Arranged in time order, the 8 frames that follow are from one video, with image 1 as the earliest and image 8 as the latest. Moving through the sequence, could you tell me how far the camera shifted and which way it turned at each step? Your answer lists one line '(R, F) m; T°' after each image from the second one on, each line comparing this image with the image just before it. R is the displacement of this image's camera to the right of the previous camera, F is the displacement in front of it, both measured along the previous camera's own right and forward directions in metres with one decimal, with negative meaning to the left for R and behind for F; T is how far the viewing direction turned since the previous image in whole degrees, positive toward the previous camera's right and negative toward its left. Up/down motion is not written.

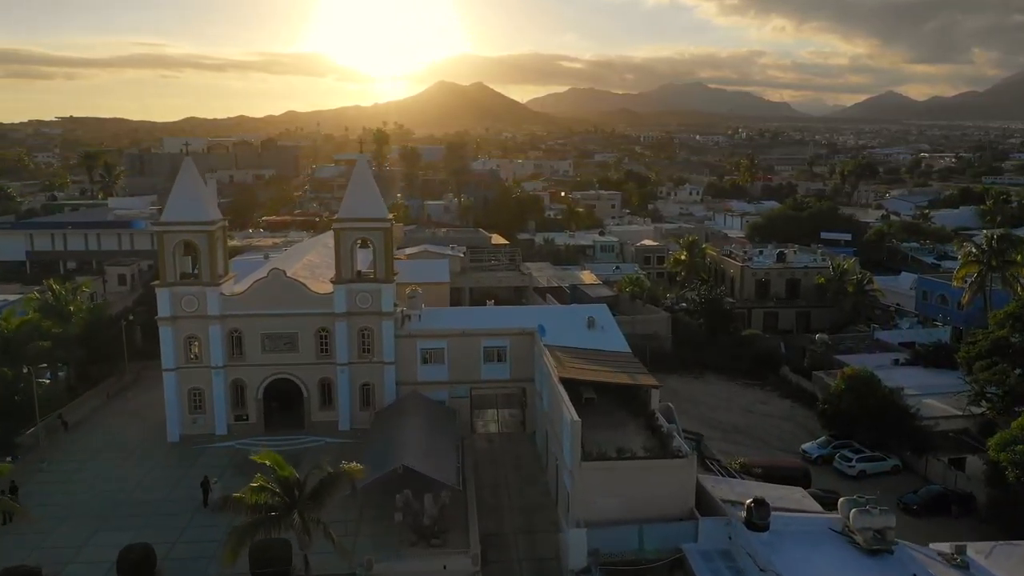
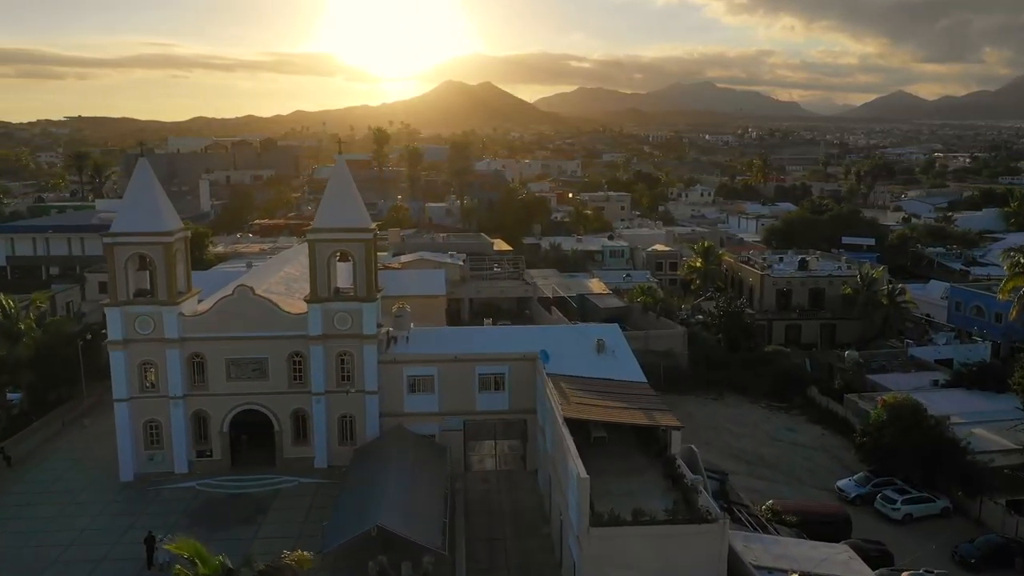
(+0.2, +3.8) m; 0°
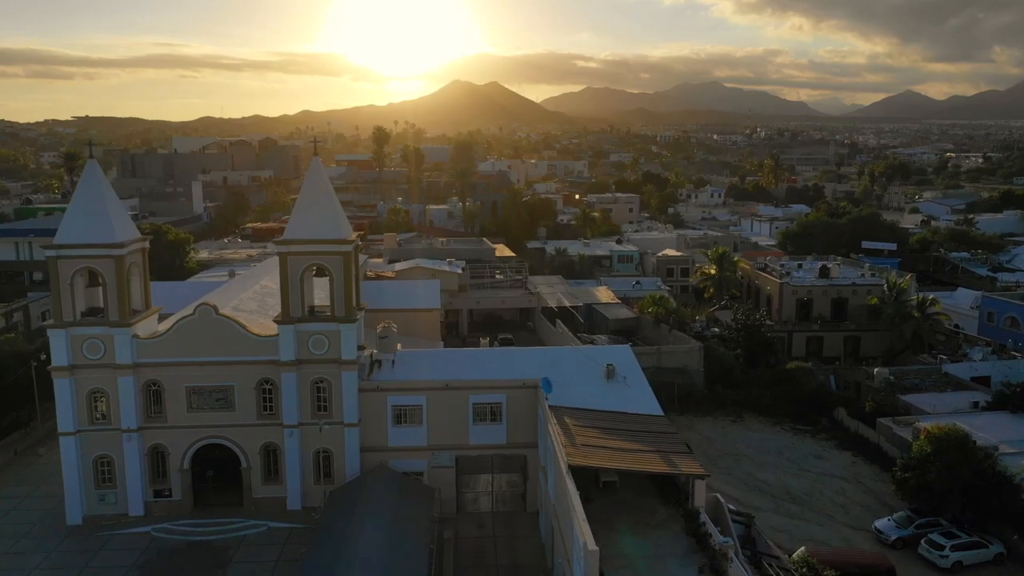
(+0.2, +3.2) m; 0°
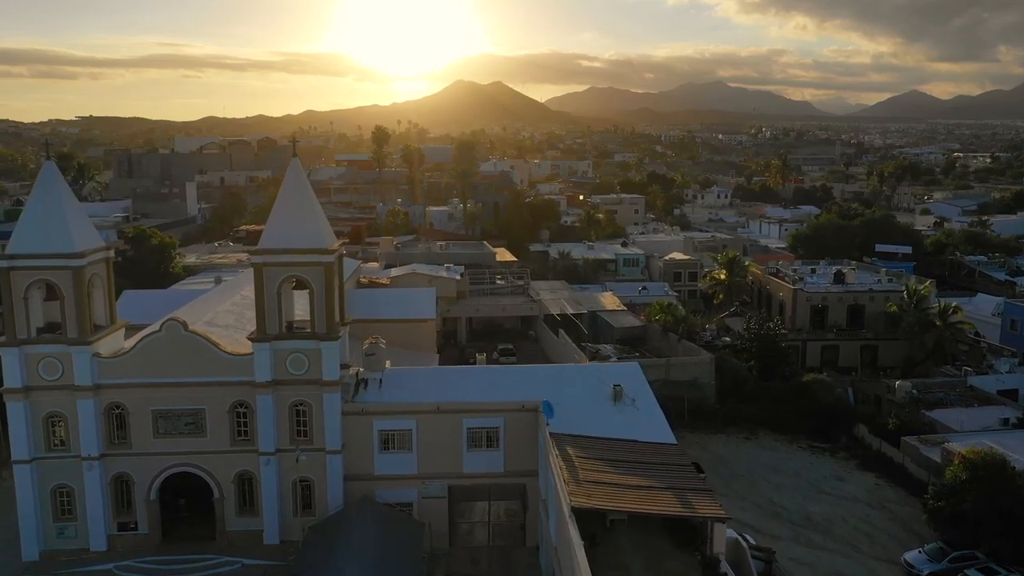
(+0.1, +2.2) m; 0°
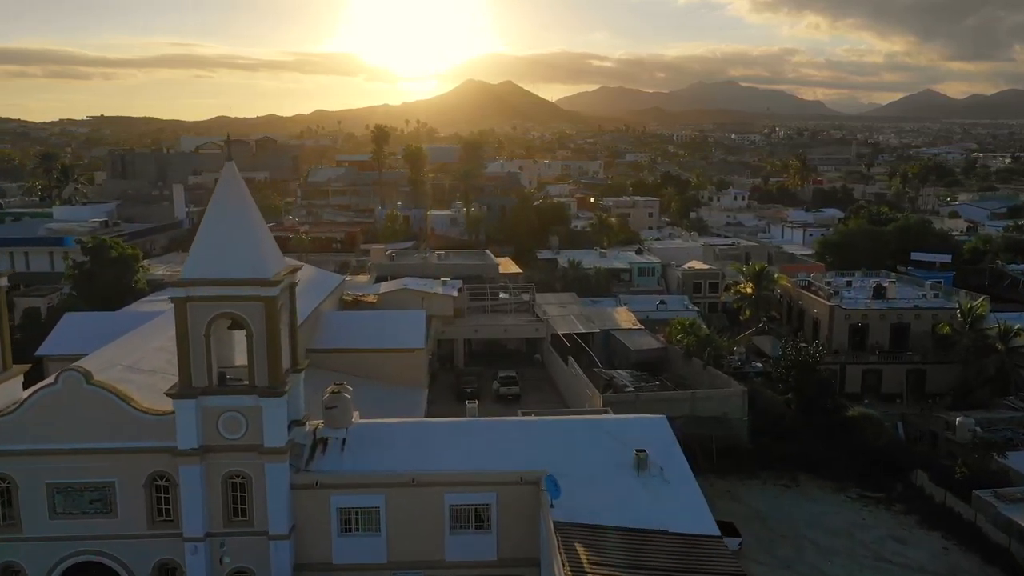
(+0.2, +4.9) m; 0°
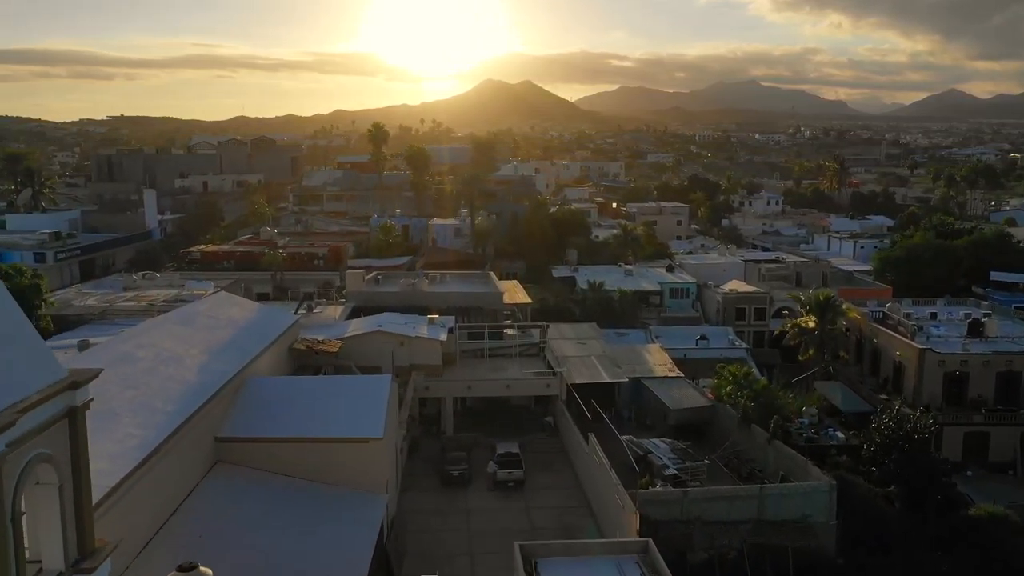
(+0.3, +8.8) m; -1°
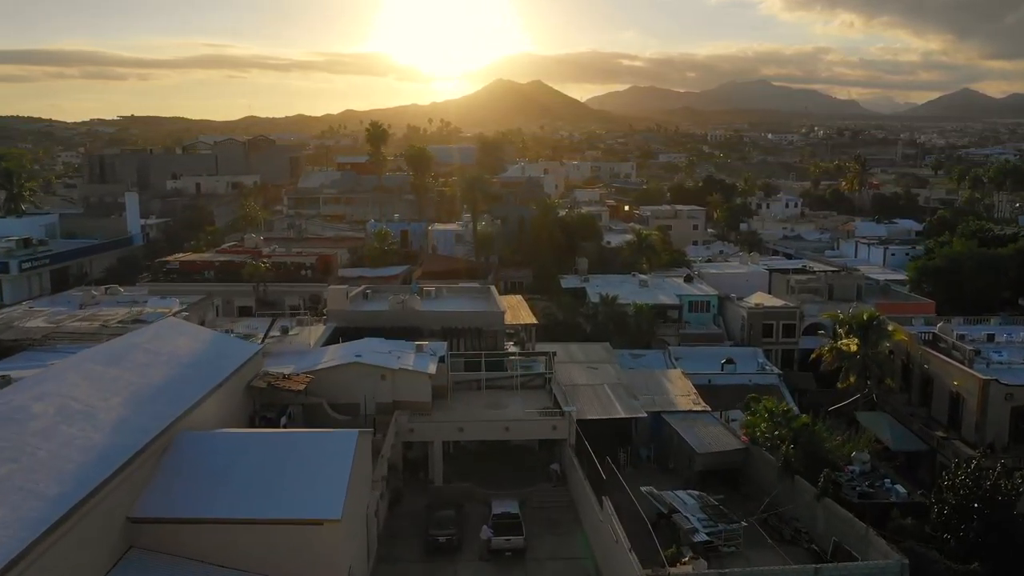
(+0.2, +4.4) m; 0°
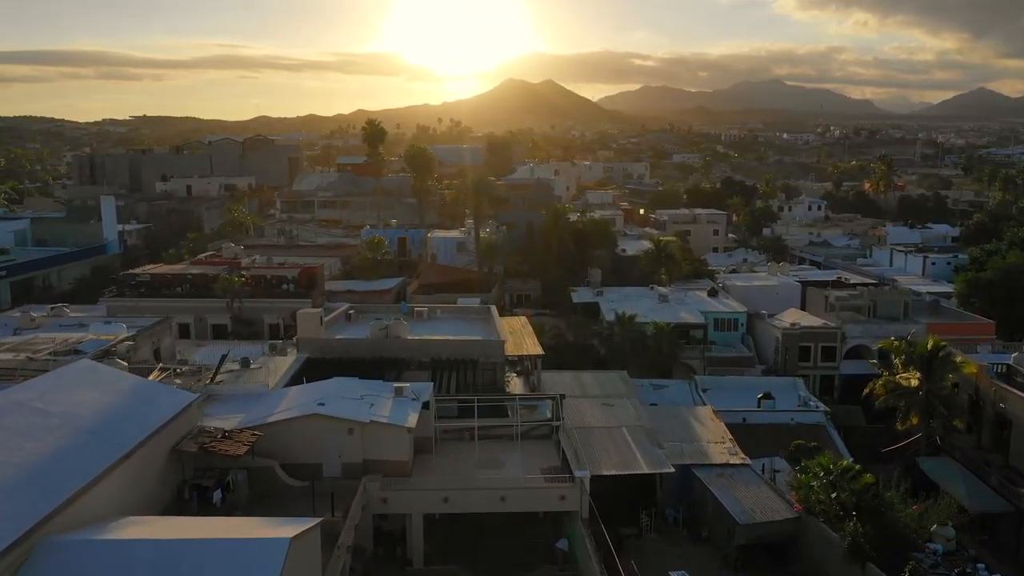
(+0.2, +5.0) m; -1°
